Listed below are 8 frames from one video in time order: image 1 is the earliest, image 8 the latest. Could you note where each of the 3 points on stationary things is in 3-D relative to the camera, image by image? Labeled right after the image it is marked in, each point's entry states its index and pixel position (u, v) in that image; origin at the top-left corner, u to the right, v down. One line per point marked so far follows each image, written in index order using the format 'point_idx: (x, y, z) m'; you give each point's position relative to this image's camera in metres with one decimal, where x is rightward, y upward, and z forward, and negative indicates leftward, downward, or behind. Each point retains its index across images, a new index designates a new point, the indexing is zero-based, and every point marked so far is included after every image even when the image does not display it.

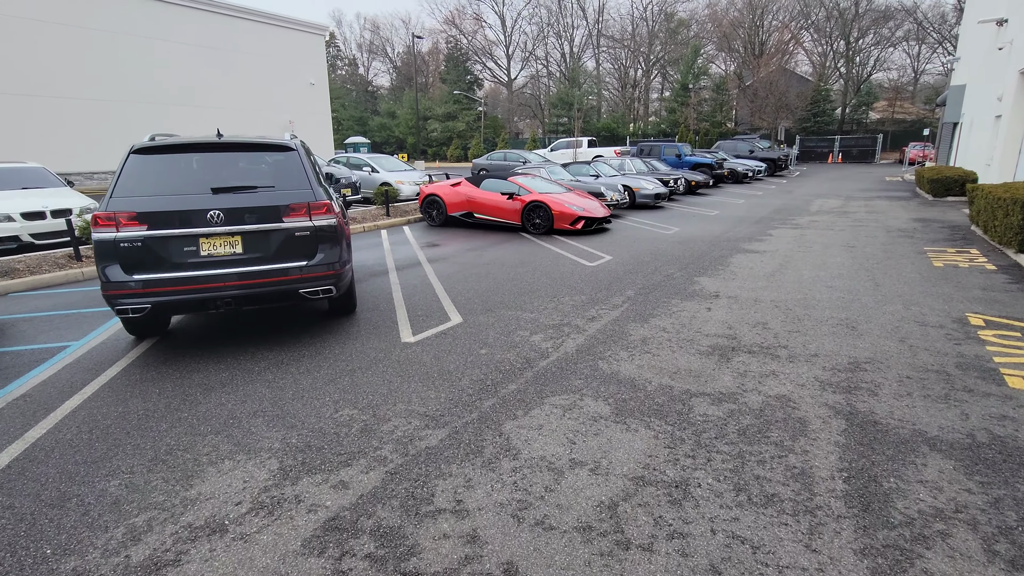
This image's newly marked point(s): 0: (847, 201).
0: (+10.2, +2.6, +16.9) m
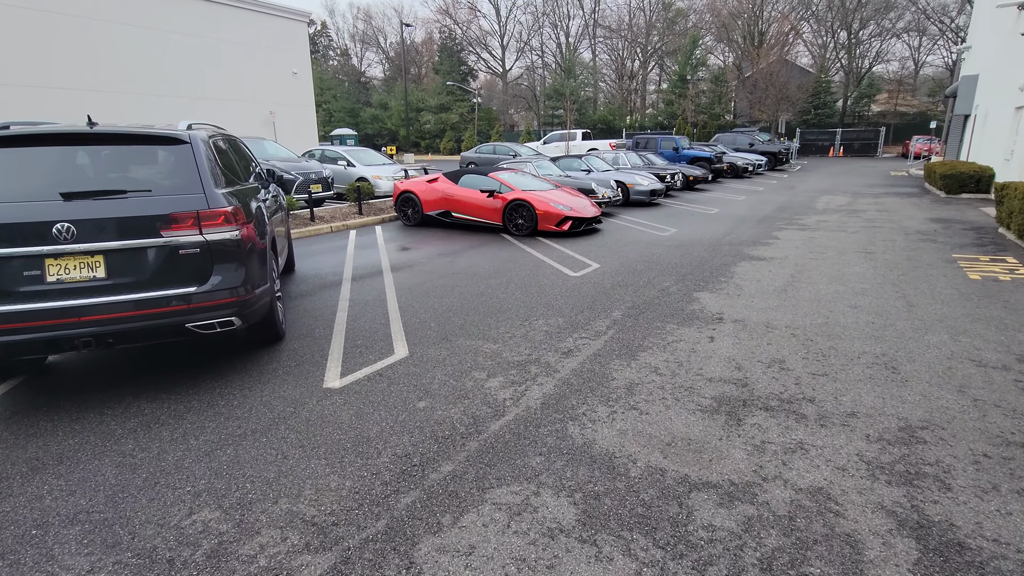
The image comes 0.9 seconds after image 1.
0: (+9.8, +2.6, +15.9) m
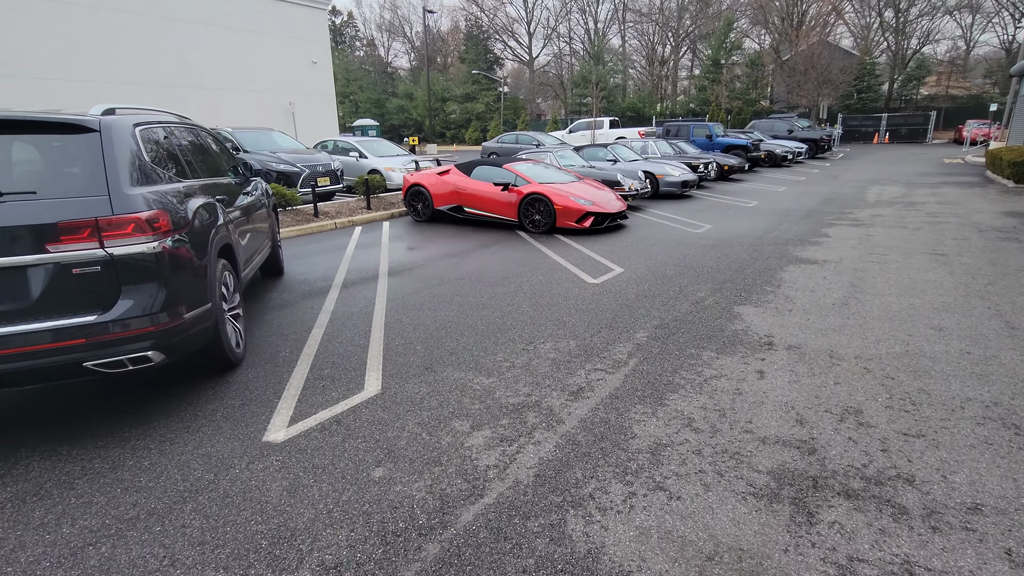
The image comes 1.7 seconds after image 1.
0: (+10.3, +2.6, +14.5) m
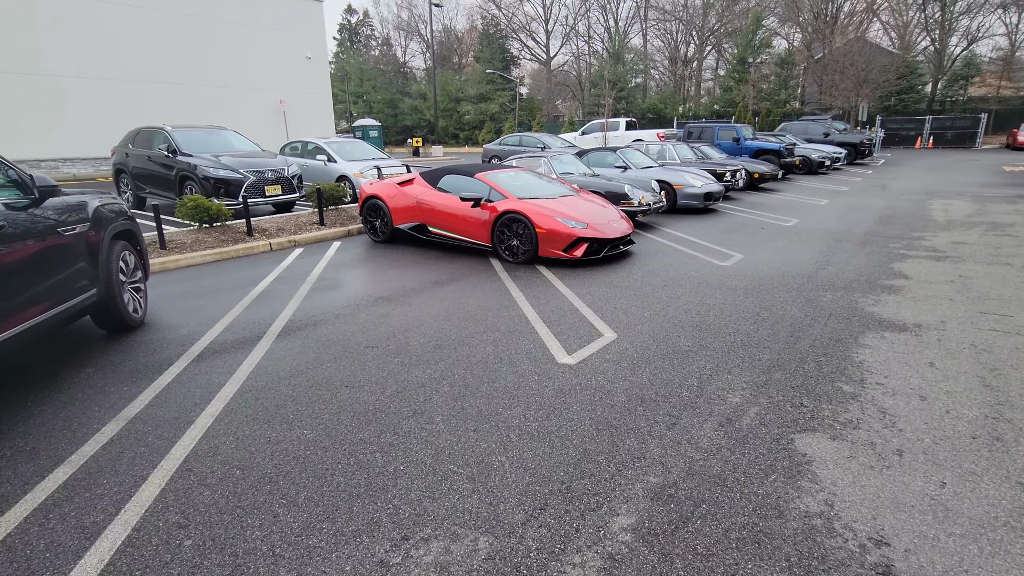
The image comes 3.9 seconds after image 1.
0: (+10.1, +1.8, +12.0) m
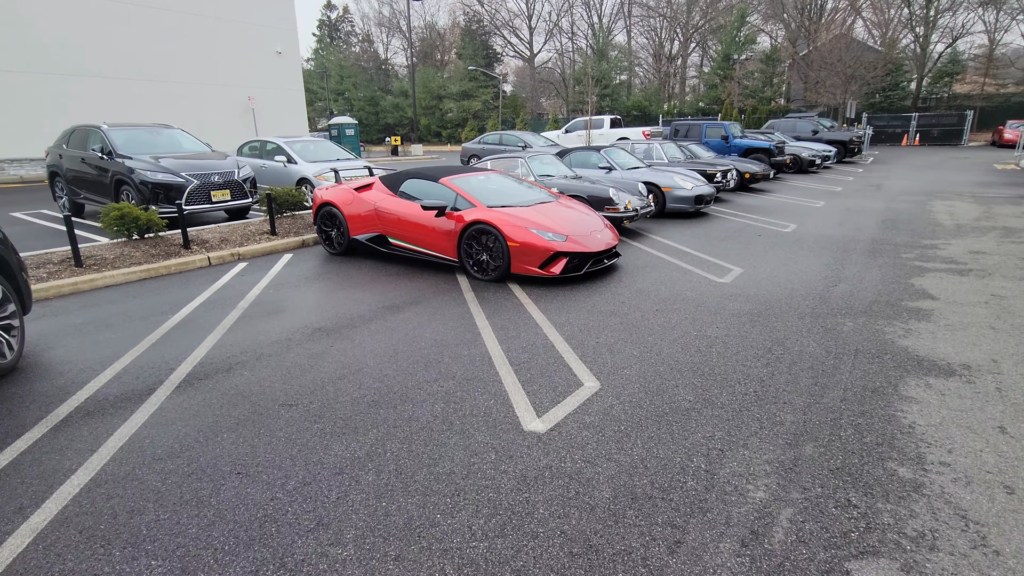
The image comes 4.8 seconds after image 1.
0: (+9.7, +1.7, +11.3) m
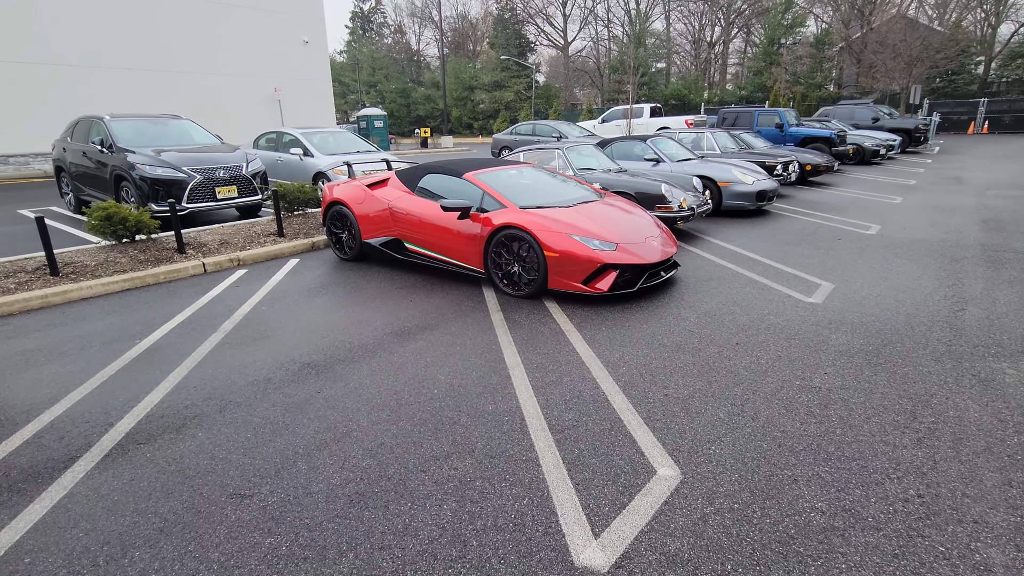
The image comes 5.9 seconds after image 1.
0: (+10.3, +1.5, +9.7) m
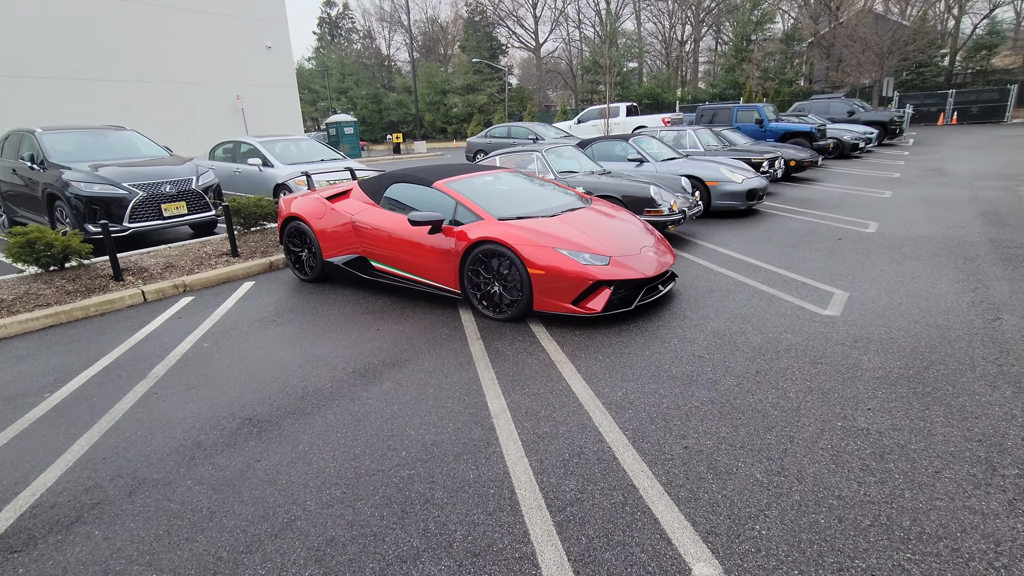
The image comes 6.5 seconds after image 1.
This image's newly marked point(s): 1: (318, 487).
0: (+9.9, +1.7, +9.4) m
1: (-0.9, -0.9, +2.5) m
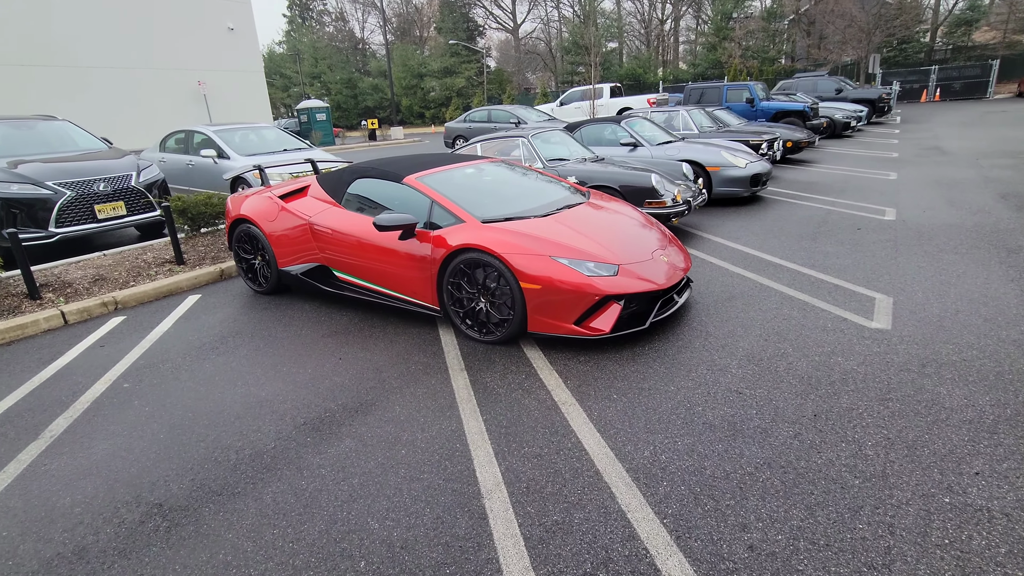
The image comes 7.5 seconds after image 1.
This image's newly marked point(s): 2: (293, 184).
0: (+9.6, +1.9, +8.9) m
1: (-0.9, -1.1, +1.7) m
2: (-2.0, +1.0, +5.2) m
